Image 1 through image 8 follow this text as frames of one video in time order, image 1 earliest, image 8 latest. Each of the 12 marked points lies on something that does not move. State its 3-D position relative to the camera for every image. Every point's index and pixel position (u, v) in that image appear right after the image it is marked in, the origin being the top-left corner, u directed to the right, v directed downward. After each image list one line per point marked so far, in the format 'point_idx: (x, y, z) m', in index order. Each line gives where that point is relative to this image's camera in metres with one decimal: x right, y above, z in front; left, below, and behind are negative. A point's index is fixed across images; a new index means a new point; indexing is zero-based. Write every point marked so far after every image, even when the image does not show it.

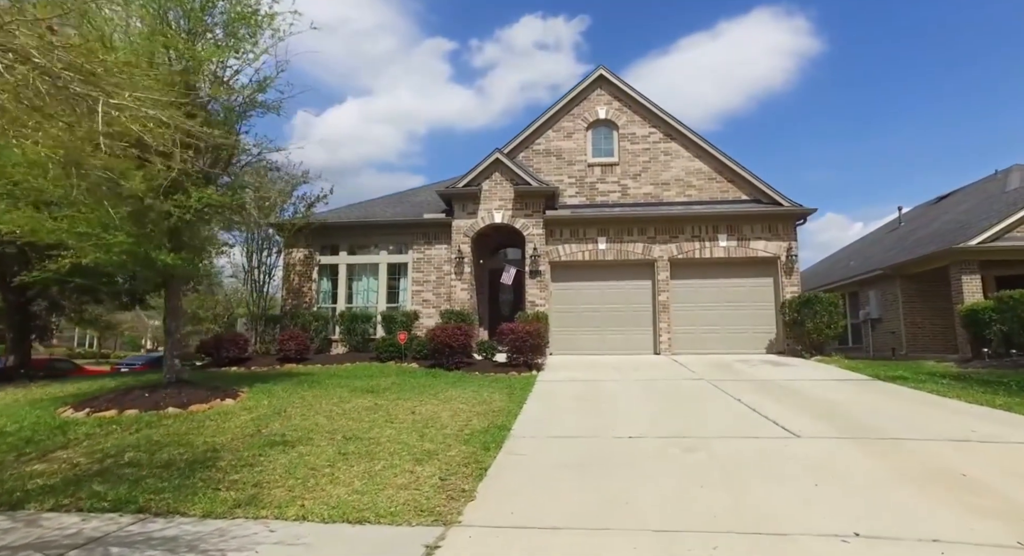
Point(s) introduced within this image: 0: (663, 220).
0: (+4.5, +1.7, +15.1) m
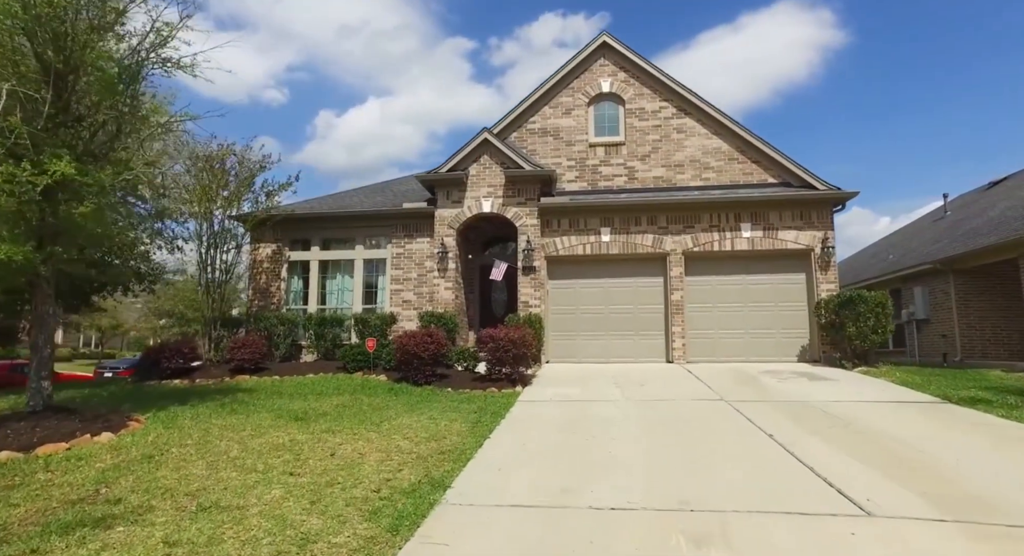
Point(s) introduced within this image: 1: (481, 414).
0: (+4.3, +1.8, +13.1) m
1: (-0.4, -2.0, +7.4) m
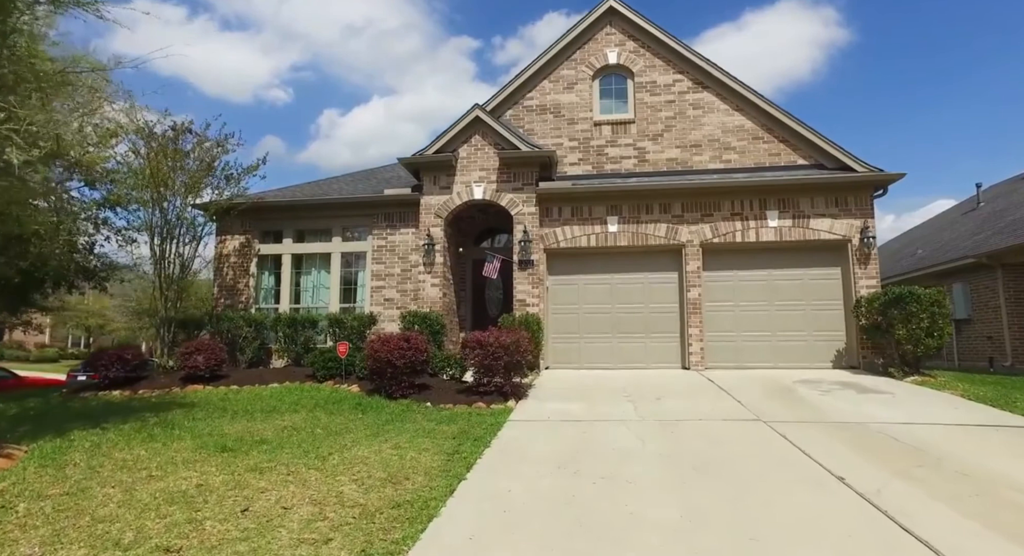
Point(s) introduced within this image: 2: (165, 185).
0: (+4.2, +2.0, +11.6) m
1: (-0.6, -1.9, +5.9) m
2: (-7.3, +1.9, +10.5) m
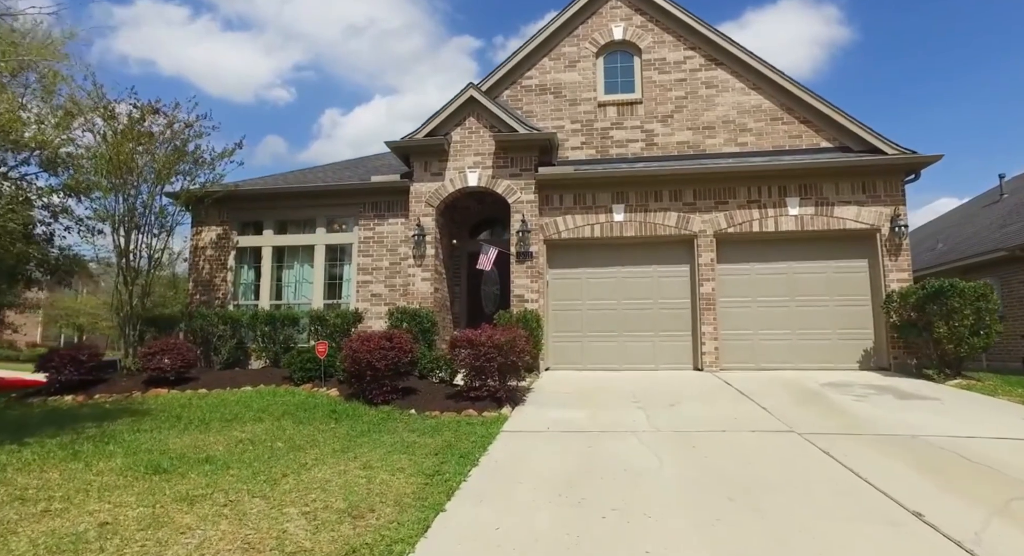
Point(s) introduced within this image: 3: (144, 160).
0: (+4.1, +2.1, +10.6) m
1: (-0.7, -1.8, +5.0) m
2: (-7.4, +2.1, +9.6) m
3: (-7.1, +2.3, +9.8) m
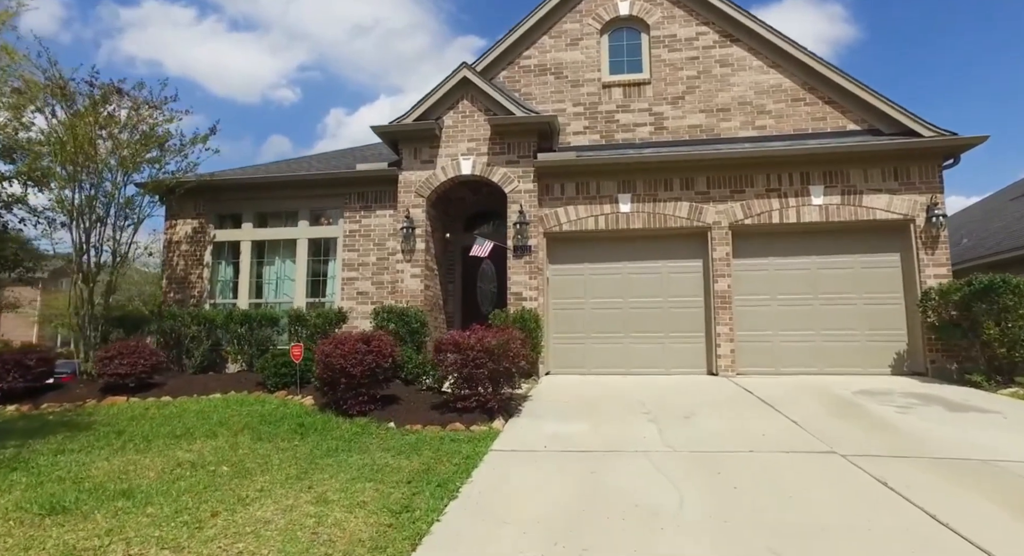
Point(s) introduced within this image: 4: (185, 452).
0: (+4.0, +2.2, +9.7) m
1: (-0.8, -1.7, +4.2) m
2: (-7.4, +2.1, +8.8) m
3: (-7.2, +2.3, +8.9) m
4: (-3.2, -1.7, +4.9) m
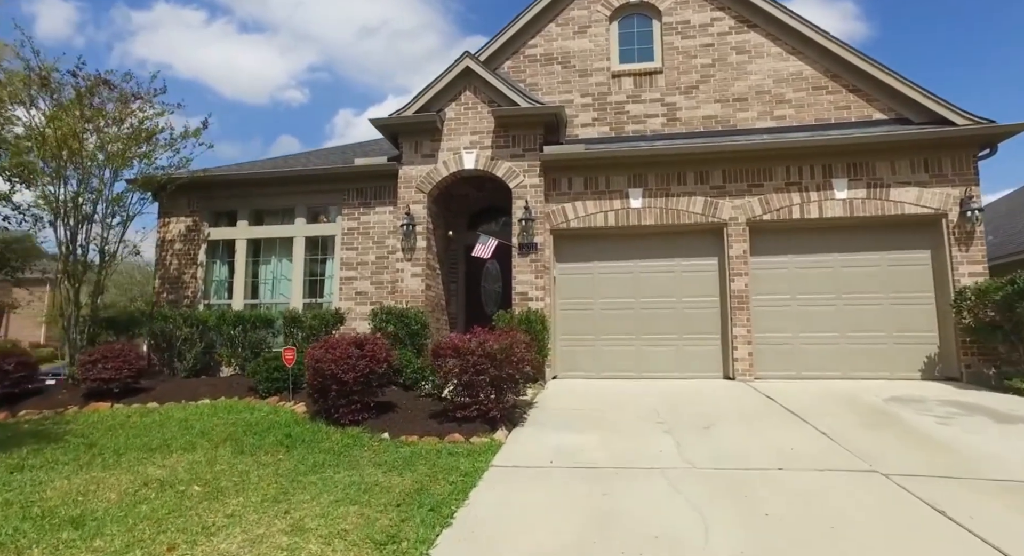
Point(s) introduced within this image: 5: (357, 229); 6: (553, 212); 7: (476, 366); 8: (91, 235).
0: (+4.1, +2.2, +9.2) m
1: (-0.8, -1.7, +3.7) m
2: (-7.4, +2.1, +8.5) m
3: (-7.1, +2.3, +8.6) m
4: (-3.2, -1.7, +4.5) m
5: (-3.1, +1.0, +10.2) m
6: (+0.8, +1.3, +9.7) m
7: (-0.4, -1.1, +5.9) m
8: (-7.4, +0.8, +8.9) m
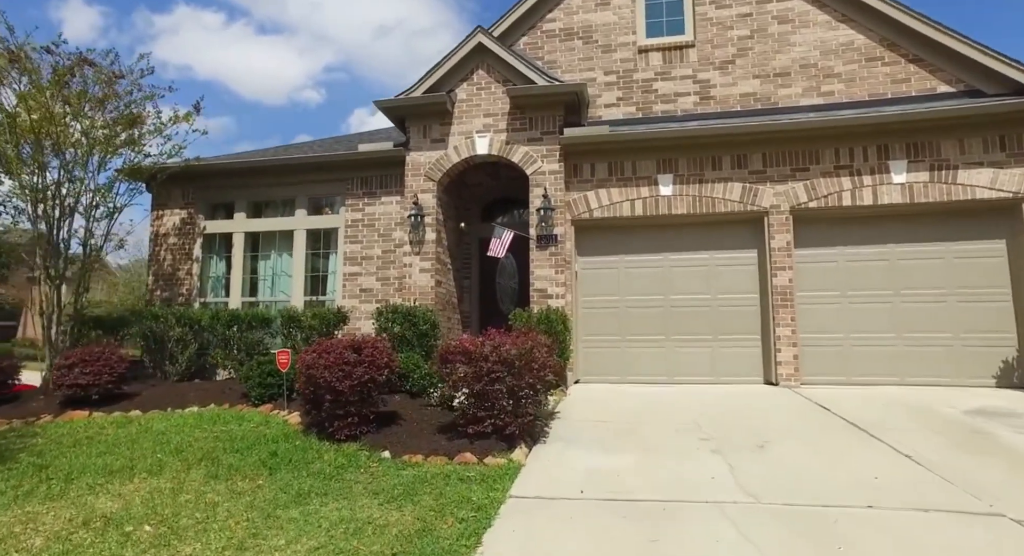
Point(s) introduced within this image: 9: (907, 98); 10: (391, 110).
0: (+4.4, +2.3, +8.2) m
1: (-0.6, -1.7, +2.9) m
2: (-7.1, +2.2, +7.8) m
3: (-6.9, +2.4, +7.9) m
4: (-3.0, -1.6, +3.8) m
5: (-2.8, +1.1, +9.4) m
6: (+1.1, +1.3, +8.8) m
7: (-0.2, -1.0, +5.1) m
8: (-7.1, +0.9, +8.3) m
9: (+6.3, +2.9, +8.0) m
10: (-2.2, +3.0, +9.1) m
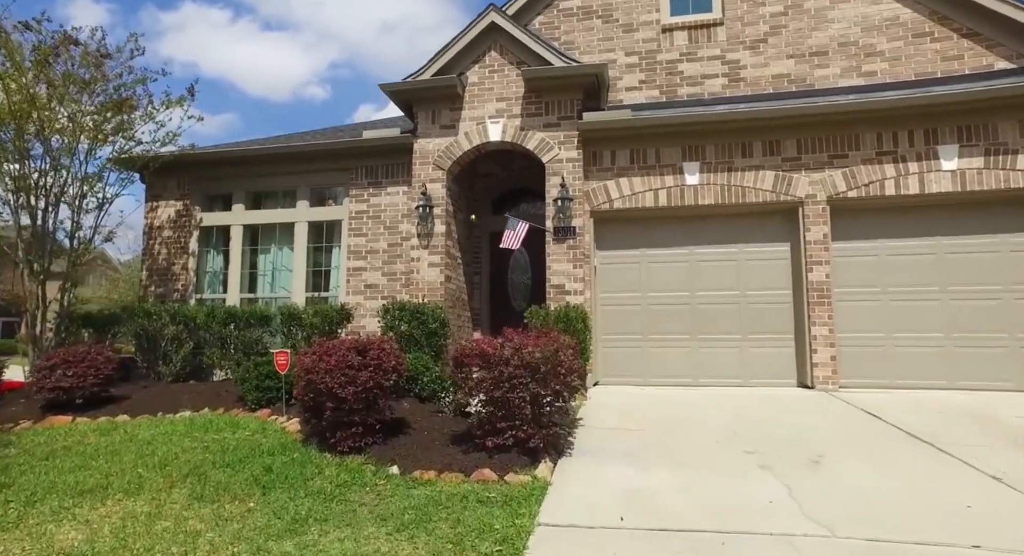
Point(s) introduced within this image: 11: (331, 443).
0: (+4.6, +2.4, +7.6) m
1: (-0.4, -1.6, +2.4) m
2: (-6.9, +2.3, +7.3) m
3: (-6.6, +2.5, +7.4) m
4: (-2.8, -1.6, +3.2) m
5: (-2.6, +1.2, +8.9) m
6: (+1.3, +1.4, +8.2) m
7: (0.0, -0.9, +4.6) m
8: (-6.9, +0.9, +7.8) m
9: (+6.5, +2.9, +7.4) m
10: (-1.9, +3.1, +8.5) m
11: (-1.7, -1.6, +4.8) m
